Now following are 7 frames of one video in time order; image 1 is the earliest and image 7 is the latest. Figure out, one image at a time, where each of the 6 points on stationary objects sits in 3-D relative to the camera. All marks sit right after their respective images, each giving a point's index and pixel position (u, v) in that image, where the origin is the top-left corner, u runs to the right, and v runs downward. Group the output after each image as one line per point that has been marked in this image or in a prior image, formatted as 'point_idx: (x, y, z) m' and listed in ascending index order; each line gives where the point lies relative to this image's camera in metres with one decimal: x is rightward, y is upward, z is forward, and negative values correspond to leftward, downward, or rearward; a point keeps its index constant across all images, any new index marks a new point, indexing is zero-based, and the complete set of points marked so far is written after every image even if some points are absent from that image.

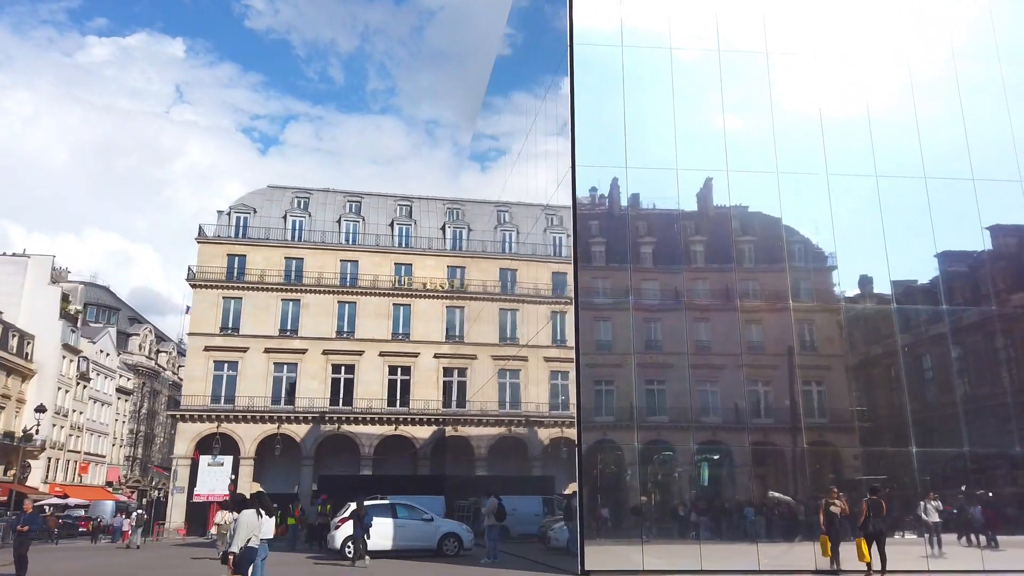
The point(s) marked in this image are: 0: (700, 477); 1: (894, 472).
0: (+3.2, -3.3, +13.6) m
1: (+6.9, -3.4, +14.1) m
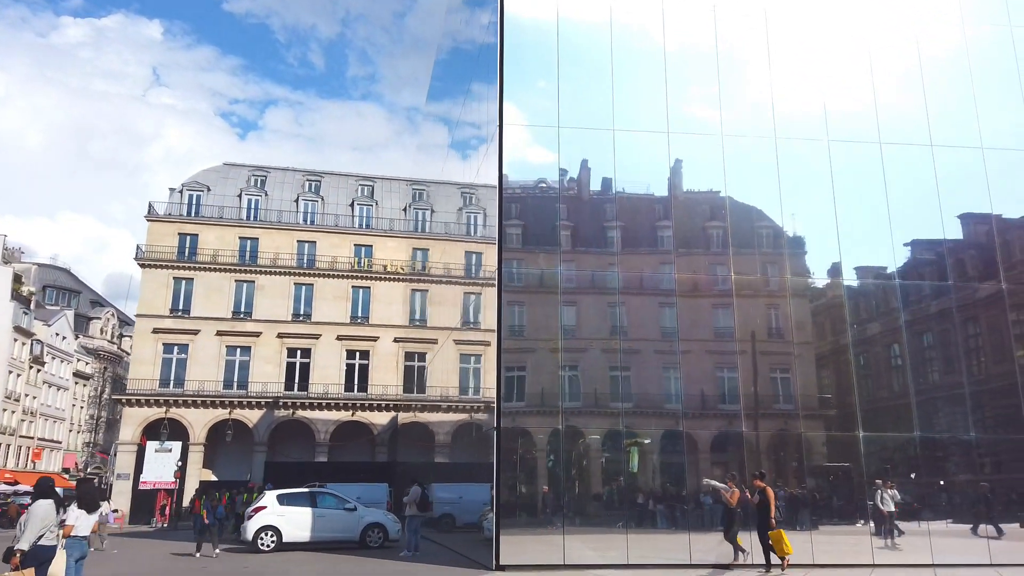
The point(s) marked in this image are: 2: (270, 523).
0: (+2.1, -2.9, +12.8) m
1: (+5.8, -3.0, +13.4) m
2: (-3.5, -3.4, +11.4) m
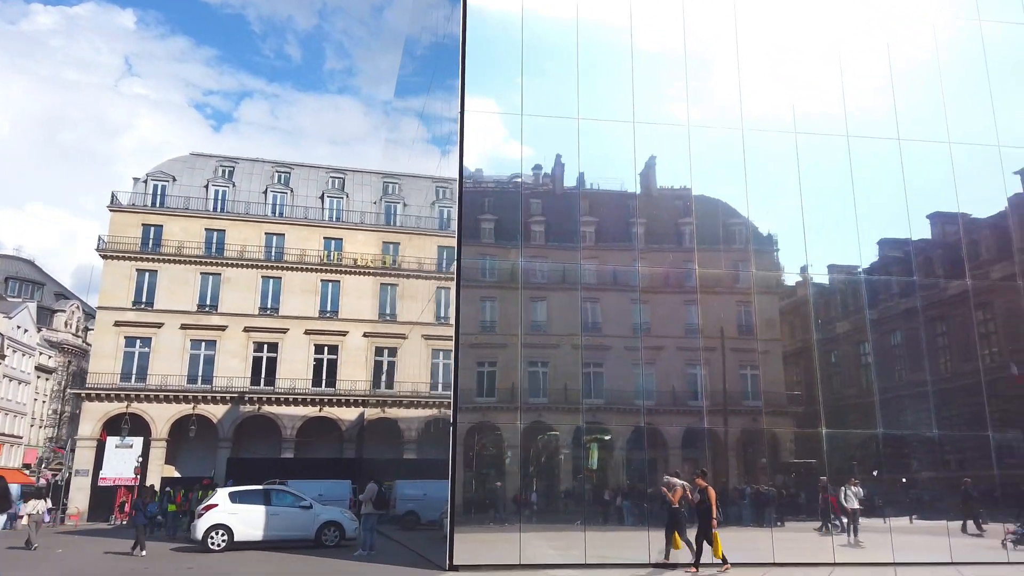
0: (+1.5, -2.8, +12.6) m
1: (+5.2, -2.9, +13.3) m
2: (-4.1, -3.3, +11.0) m
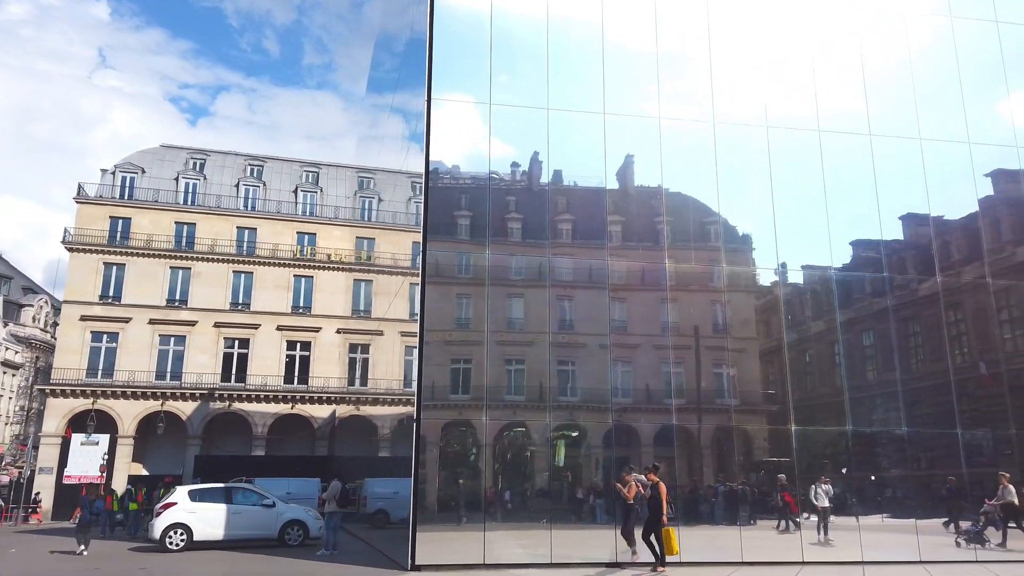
0: (+1.0, -2.8, +12.5) m
1: (+4.7, -2.9, +13.2) m
2: (-4.6, -3.2, +10.7) m
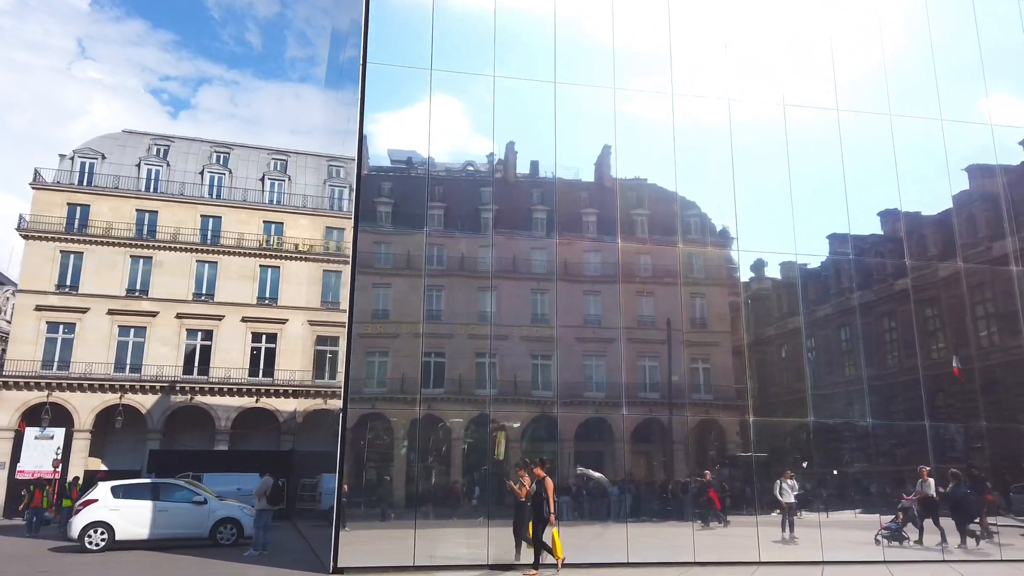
0: (+0.3, -2.5, +11.8) m
1: (+3.9, -2.7, +12.7) m
2: (-5.3, -3.0, +10.0) m
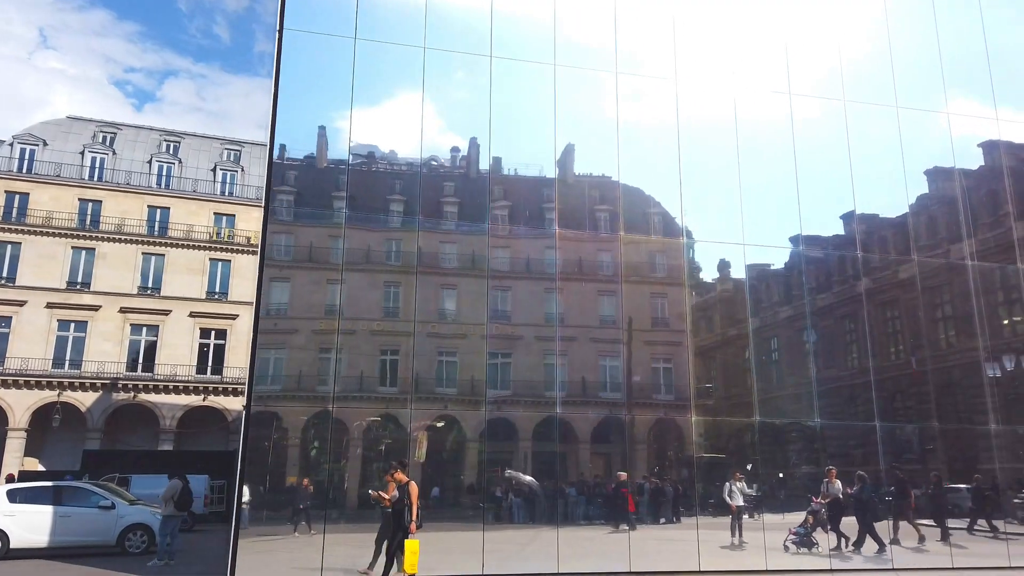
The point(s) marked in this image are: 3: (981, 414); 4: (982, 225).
0: (-0.6, -2.4, +11.2) m
1: (+3.0, -2.6, +12.2) m
2: (-6.1, -2.8, +9.1) m
3: (+8.3, -2.3, +13.7) m
4: (+9.1, +1.1, +15.0) m
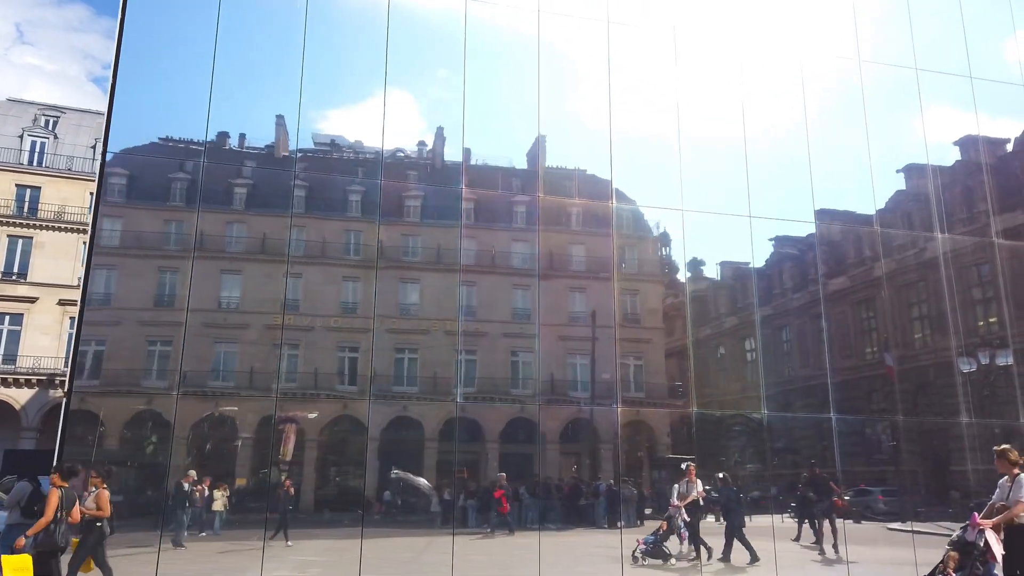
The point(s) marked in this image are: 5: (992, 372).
0: (-1.6, -2.2, +10.1) m
1: (+2.0, -2.3, +11.1) m
2: (-7.0, -2.5, +7.8) m
3: (+7.2, -2.0, +12.7) m
4: (+8.0, +1.3, +14.0) m
5: (+8.1, -1.4, +13.2) m
